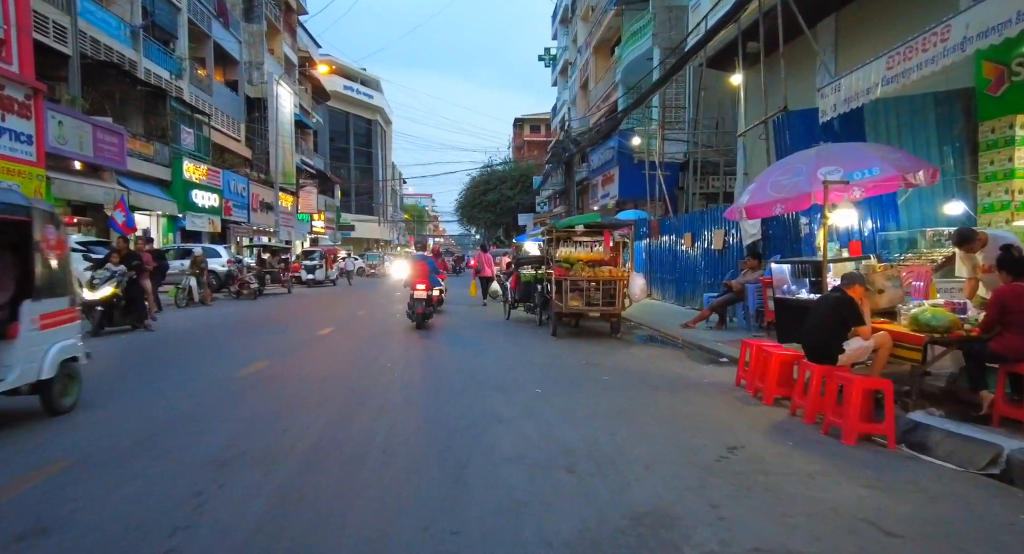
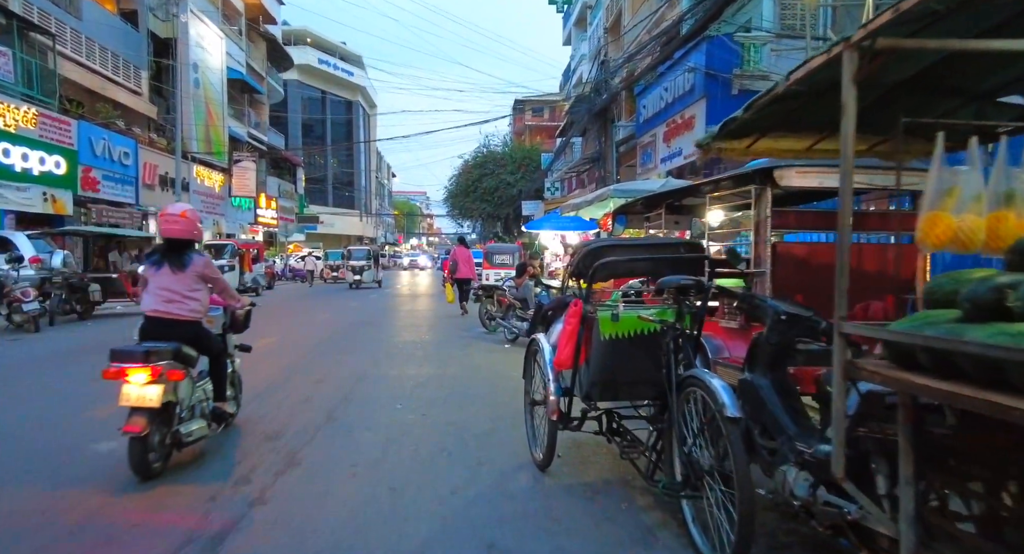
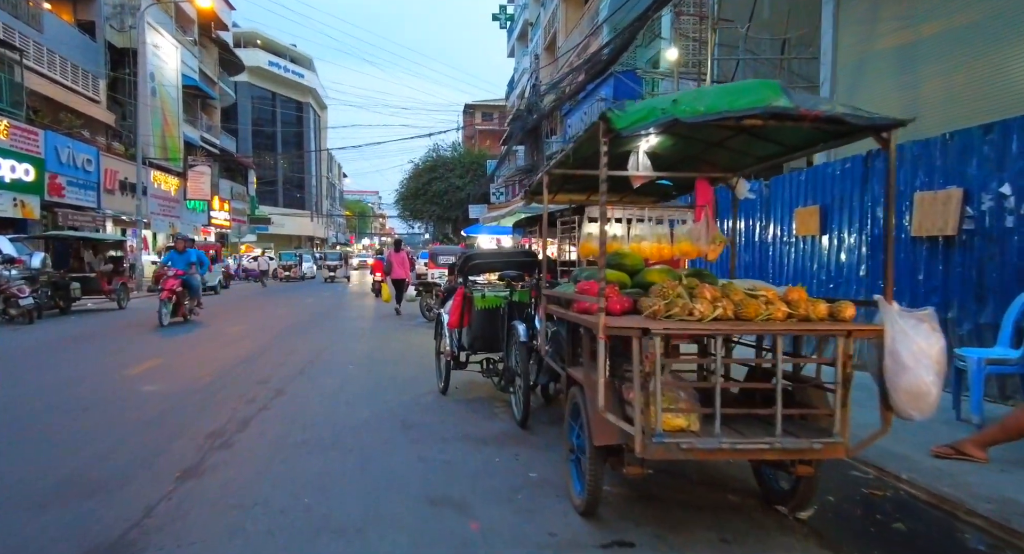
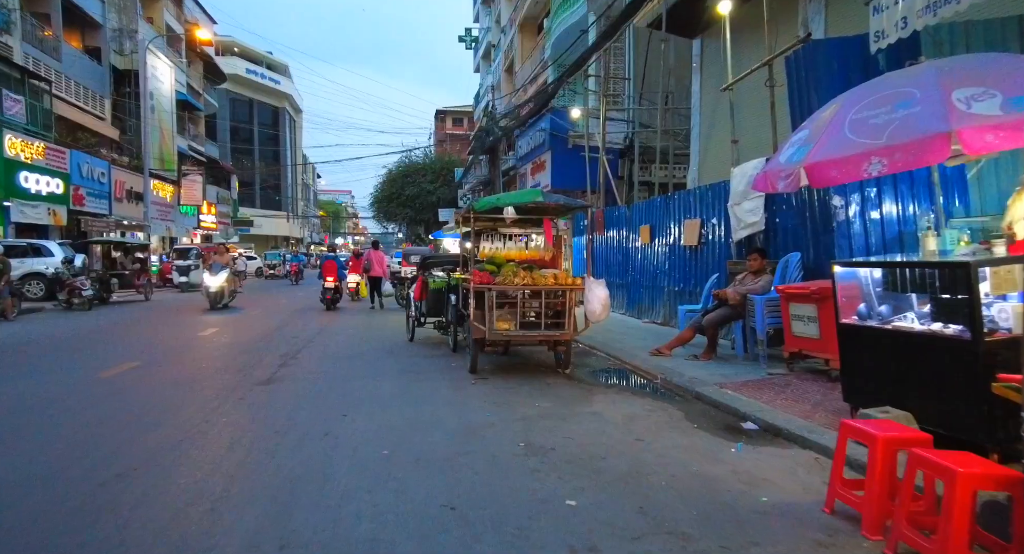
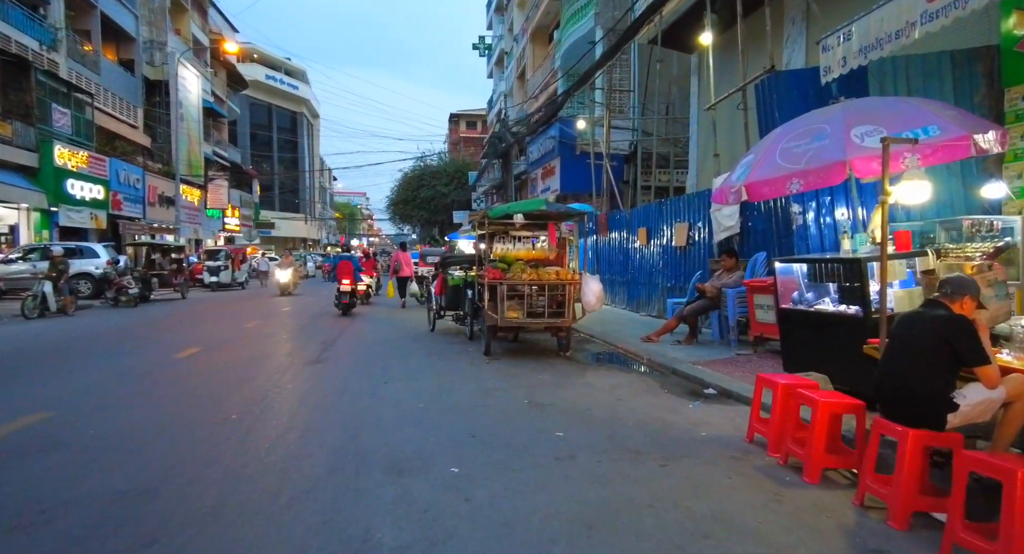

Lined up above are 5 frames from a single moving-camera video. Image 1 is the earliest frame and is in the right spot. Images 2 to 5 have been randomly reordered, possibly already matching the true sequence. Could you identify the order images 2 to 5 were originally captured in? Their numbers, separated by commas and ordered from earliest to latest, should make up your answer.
5, 4, 3, 2
